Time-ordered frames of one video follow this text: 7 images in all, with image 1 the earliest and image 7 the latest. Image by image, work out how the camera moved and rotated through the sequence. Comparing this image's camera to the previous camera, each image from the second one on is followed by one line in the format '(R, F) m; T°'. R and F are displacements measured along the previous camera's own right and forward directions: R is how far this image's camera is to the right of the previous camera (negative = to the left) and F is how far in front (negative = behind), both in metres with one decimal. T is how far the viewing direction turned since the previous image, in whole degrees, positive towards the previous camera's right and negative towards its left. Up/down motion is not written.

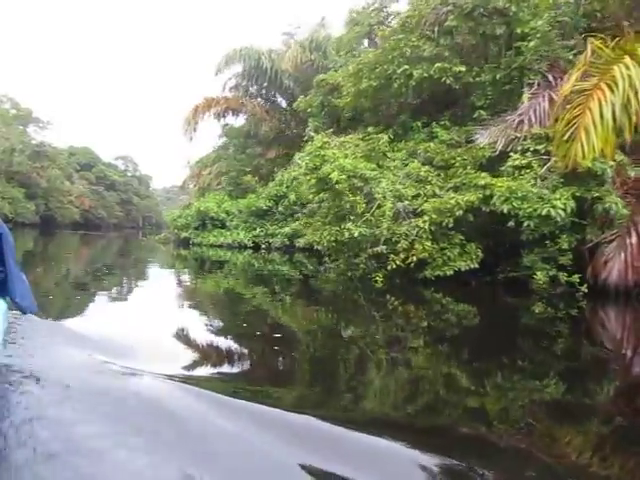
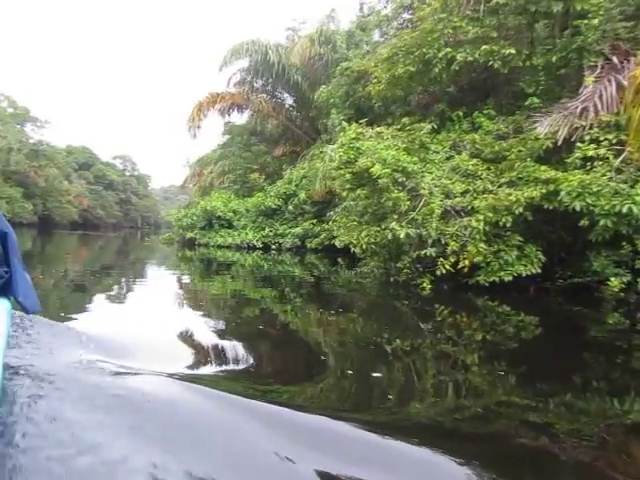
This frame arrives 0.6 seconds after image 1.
(-0.2, +0.3) m; 0°
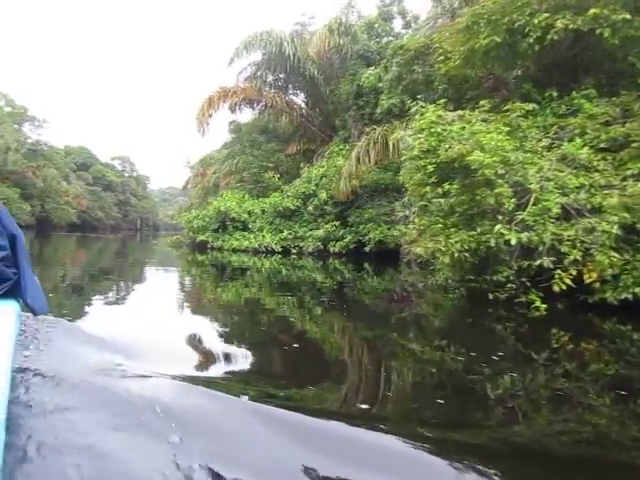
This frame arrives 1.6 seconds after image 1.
(-0.3, +0.5) m; 0°
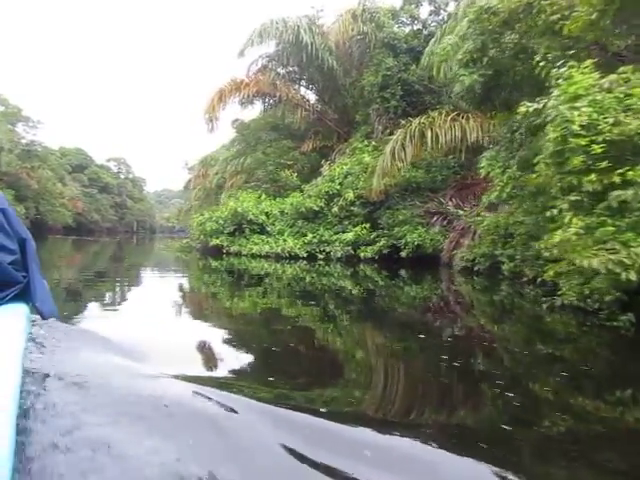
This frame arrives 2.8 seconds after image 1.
(-0.4, +0.6) m; +1°
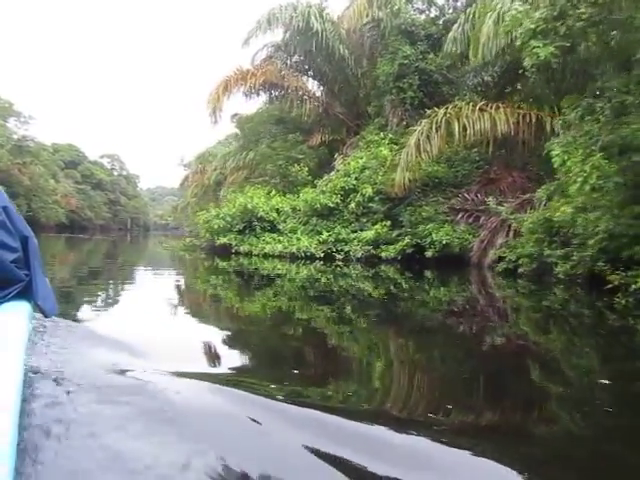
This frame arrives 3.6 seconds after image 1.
(-0.2, +0.4) m; +1°
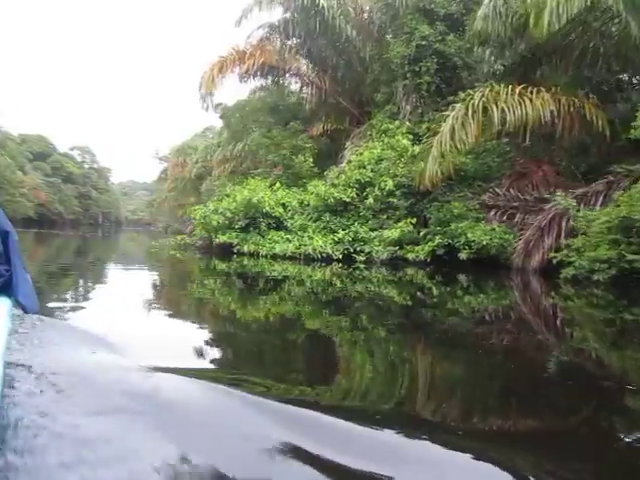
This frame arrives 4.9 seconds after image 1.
(-0.4, +0.7) m; +3°
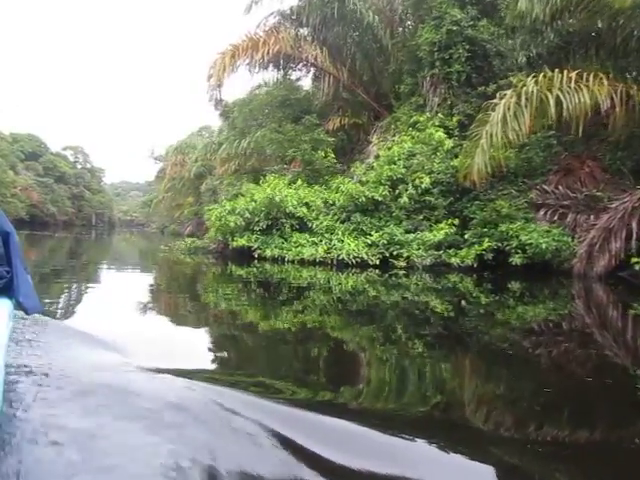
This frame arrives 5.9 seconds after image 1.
(-0.3, +0.5) m; +1°
